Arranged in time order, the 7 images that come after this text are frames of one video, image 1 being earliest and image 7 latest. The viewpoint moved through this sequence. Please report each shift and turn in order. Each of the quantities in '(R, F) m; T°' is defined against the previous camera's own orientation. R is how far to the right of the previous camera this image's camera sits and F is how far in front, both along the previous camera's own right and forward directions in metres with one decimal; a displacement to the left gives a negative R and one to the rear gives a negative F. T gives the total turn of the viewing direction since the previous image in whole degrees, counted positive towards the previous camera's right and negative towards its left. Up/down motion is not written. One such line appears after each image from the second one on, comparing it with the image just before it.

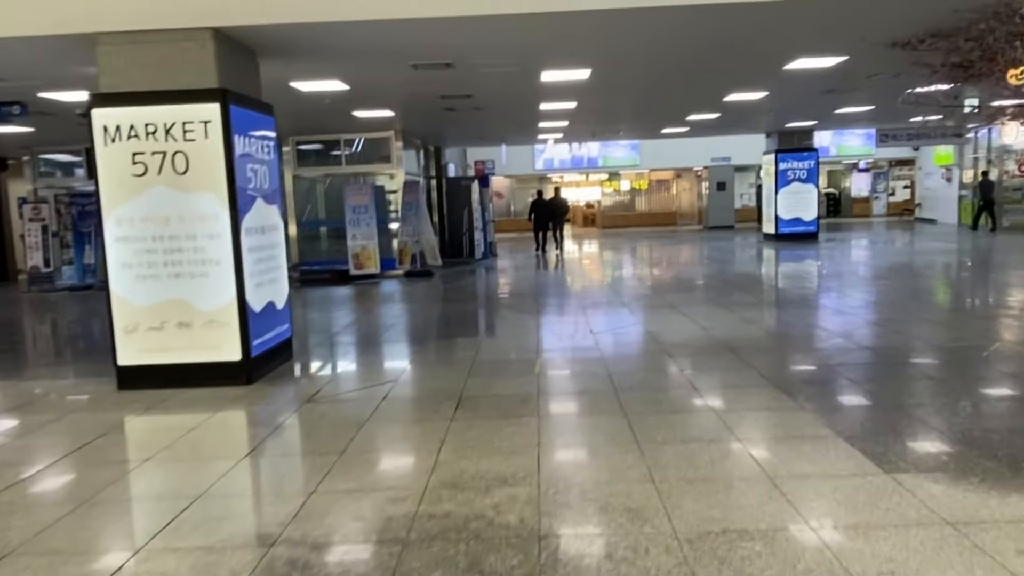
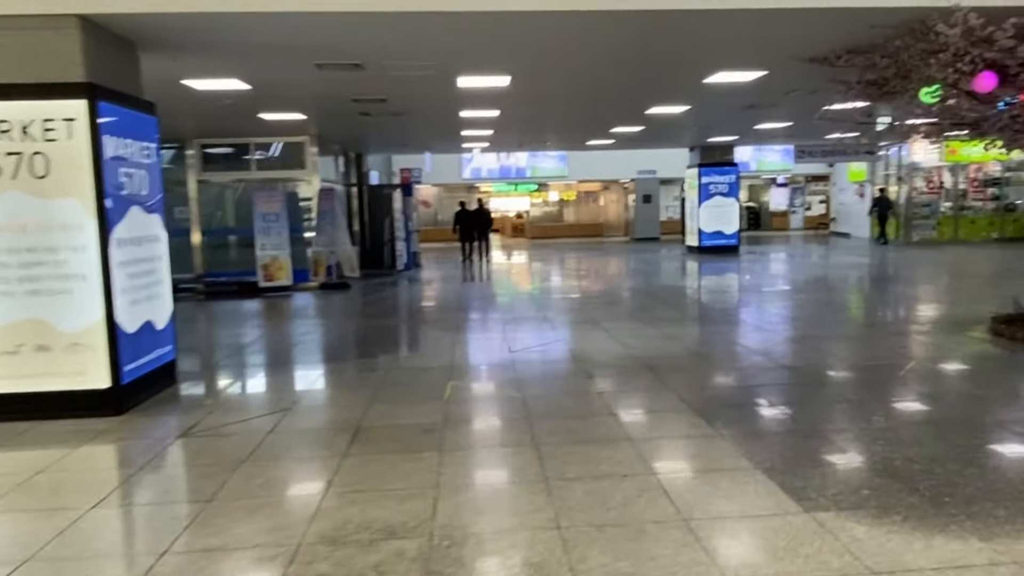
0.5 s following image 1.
(+0.2, +0.4) m; +5°
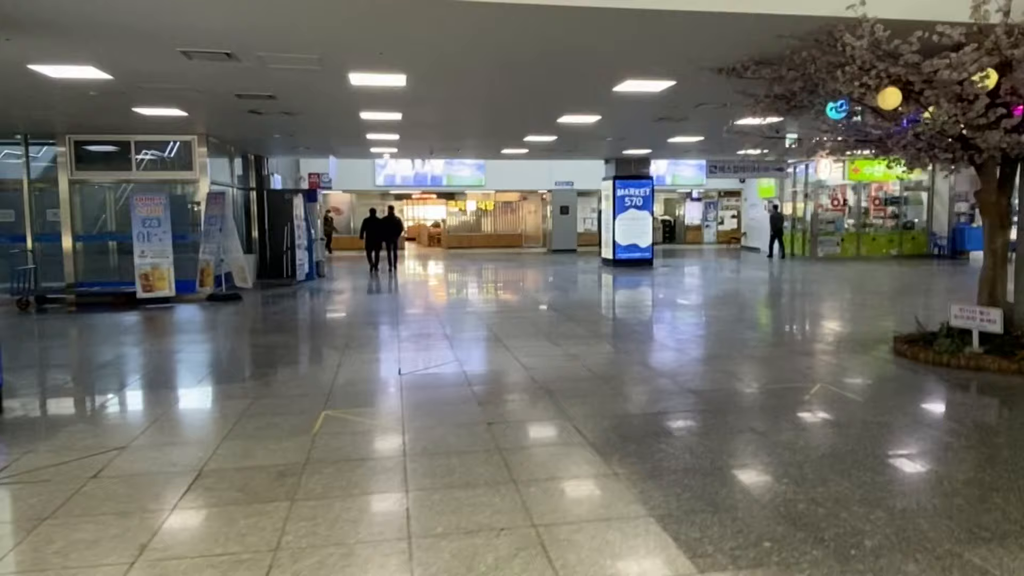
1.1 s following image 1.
(+0.3, +0.6) m; +6°
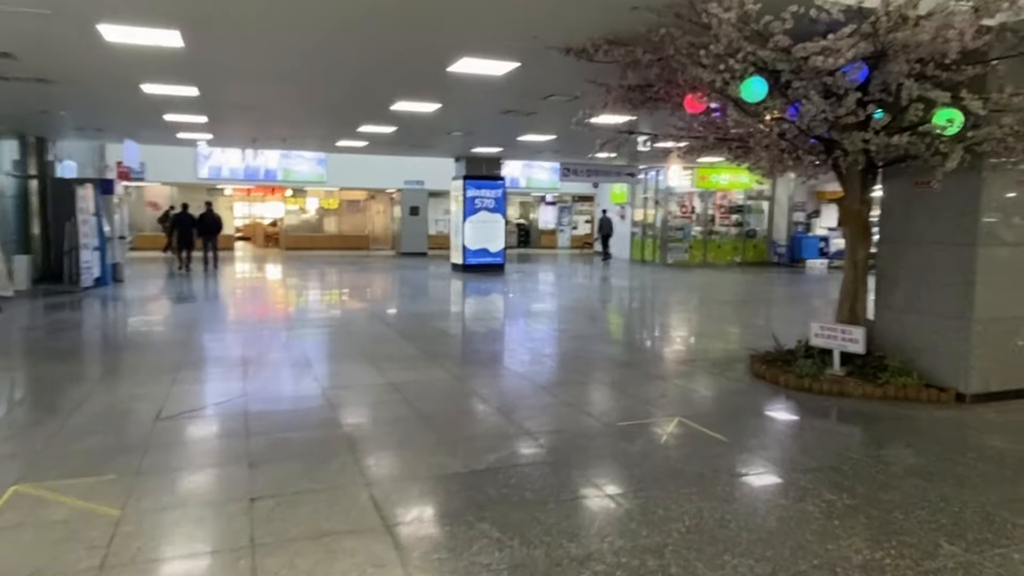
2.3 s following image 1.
(+0.4, +1.3) m; +11°
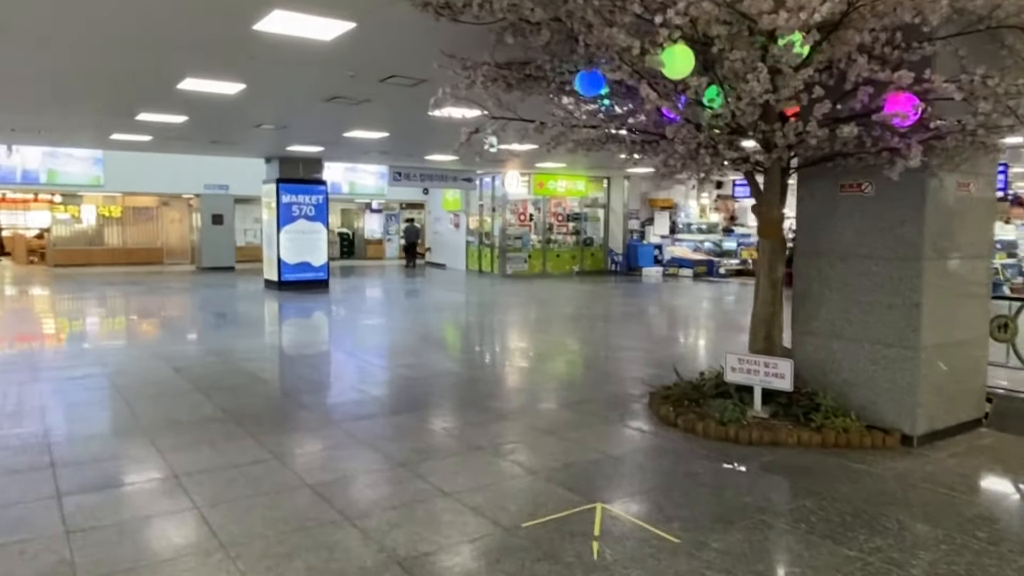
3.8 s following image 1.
(-0.2, +1.7) m; +14°
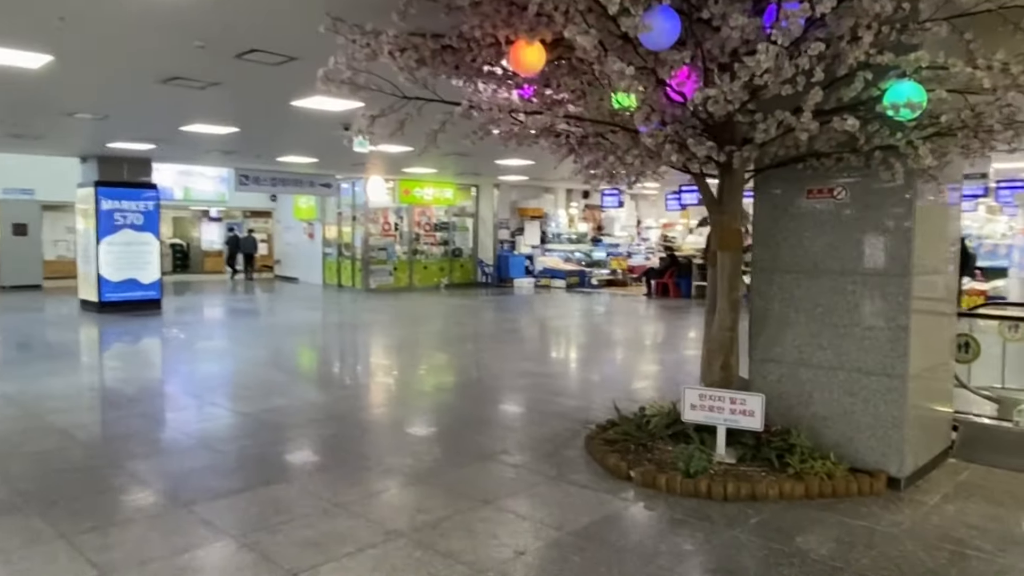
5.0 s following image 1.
(-0.4, +1.2) m; +12°
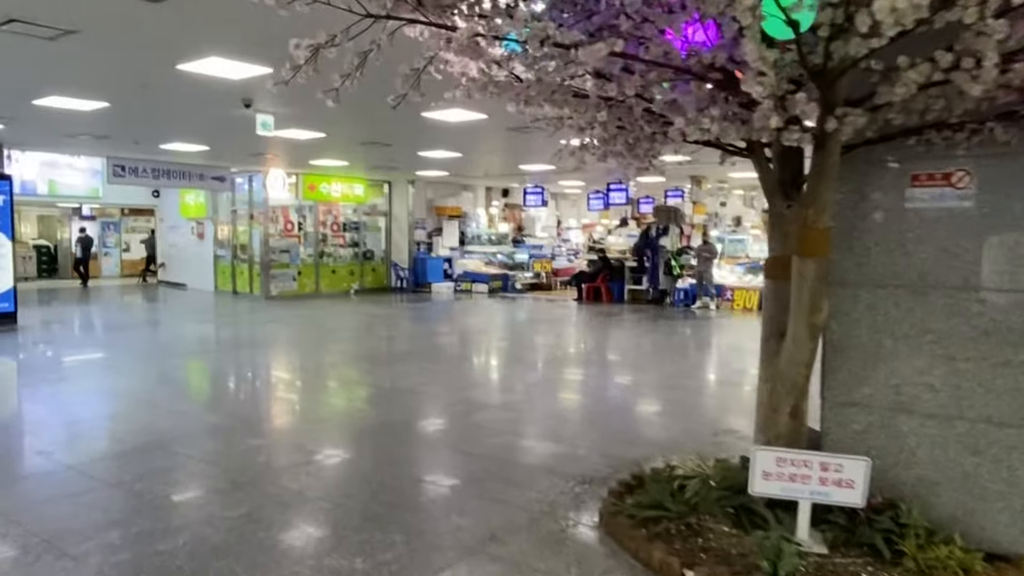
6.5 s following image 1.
(-0.4, +1.5) m; +8°
